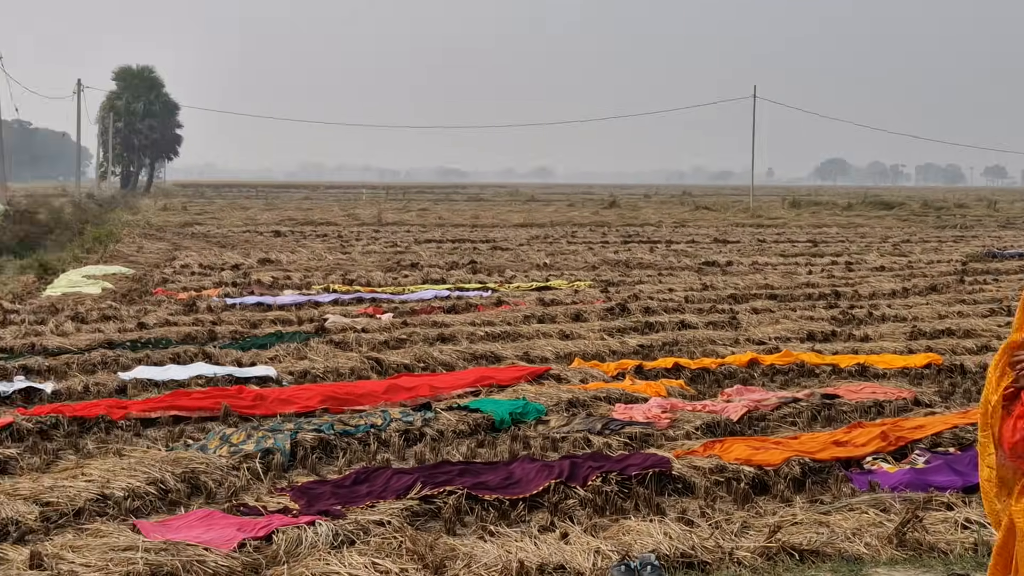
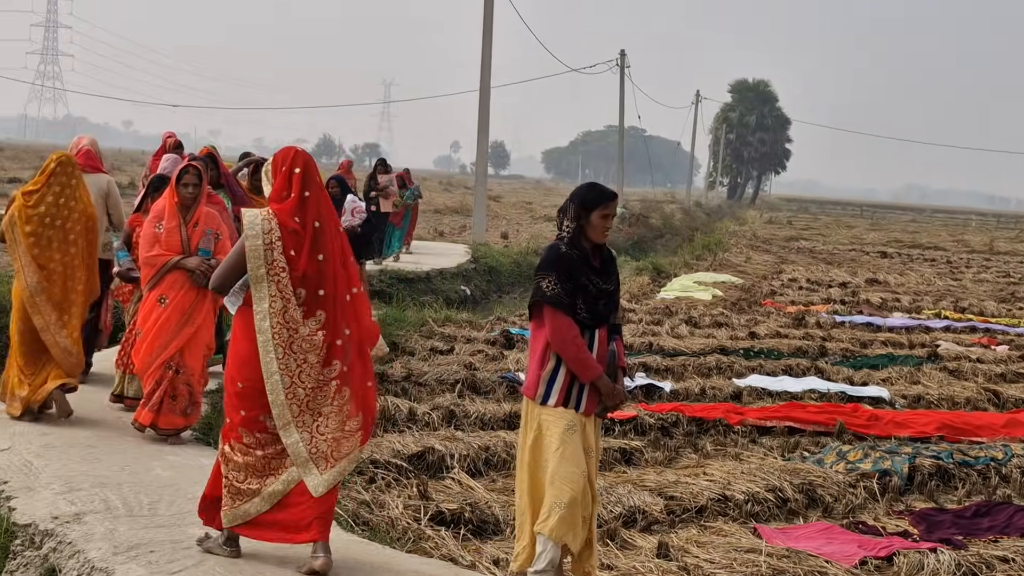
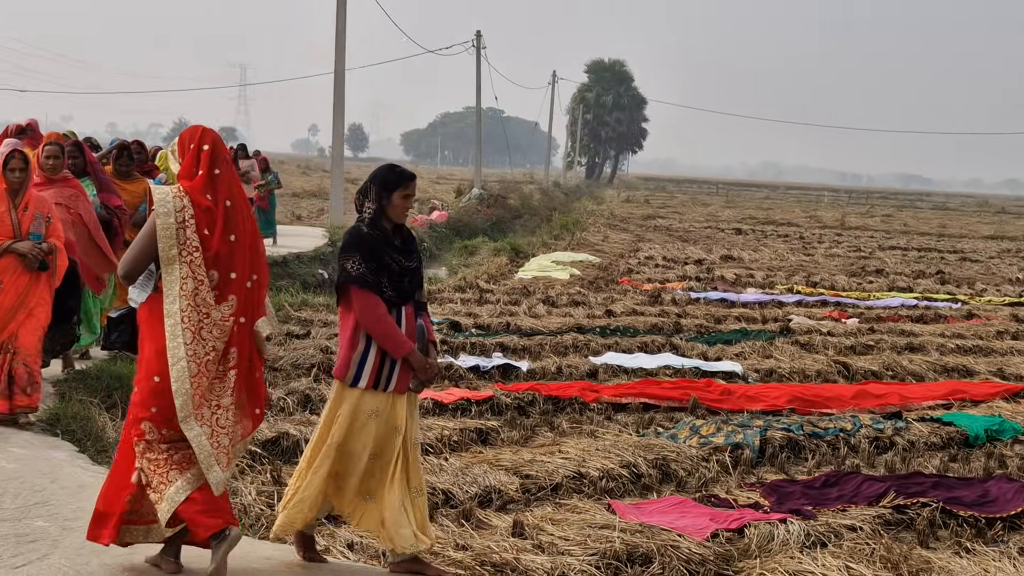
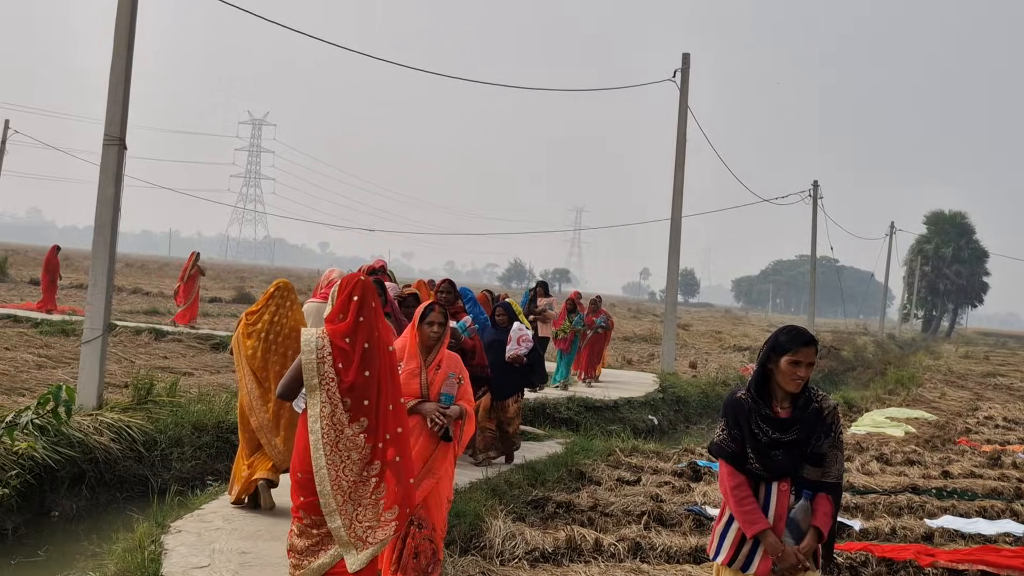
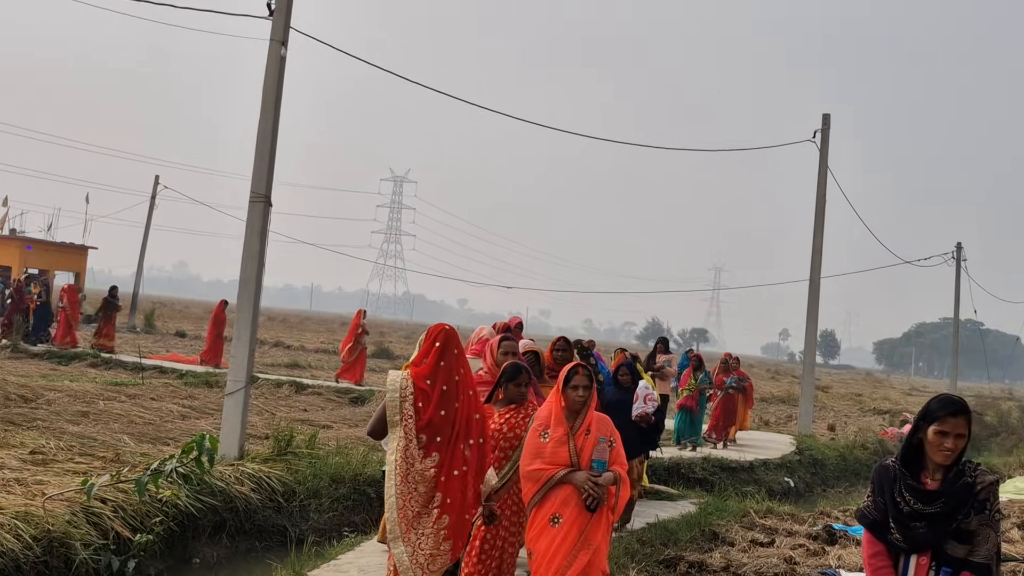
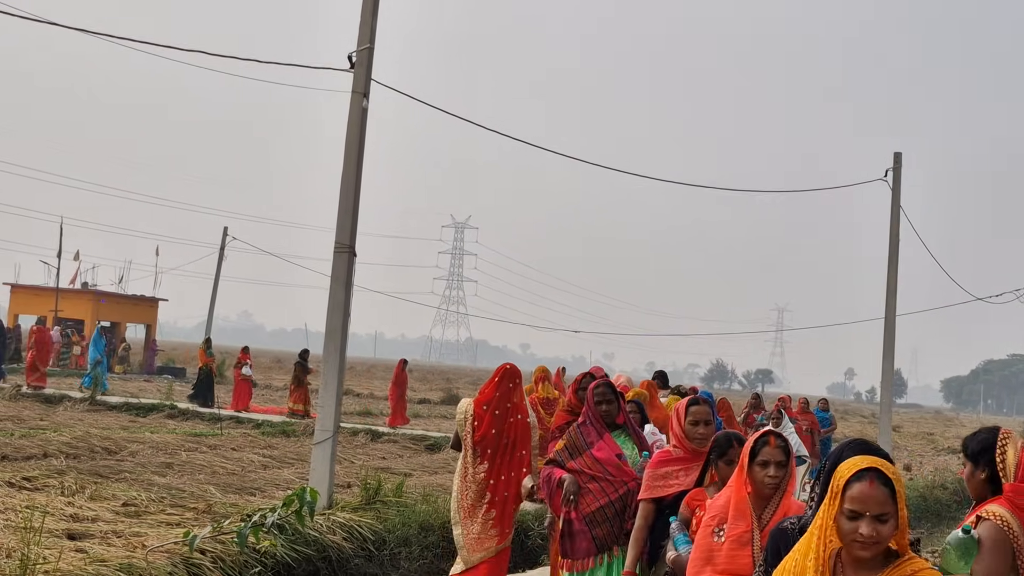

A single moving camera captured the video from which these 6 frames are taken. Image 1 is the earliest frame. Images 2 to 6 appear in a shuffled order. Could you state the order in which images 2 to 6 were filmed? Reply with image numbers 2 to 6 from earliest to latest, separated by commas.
3, 2, 4, 5, 6
